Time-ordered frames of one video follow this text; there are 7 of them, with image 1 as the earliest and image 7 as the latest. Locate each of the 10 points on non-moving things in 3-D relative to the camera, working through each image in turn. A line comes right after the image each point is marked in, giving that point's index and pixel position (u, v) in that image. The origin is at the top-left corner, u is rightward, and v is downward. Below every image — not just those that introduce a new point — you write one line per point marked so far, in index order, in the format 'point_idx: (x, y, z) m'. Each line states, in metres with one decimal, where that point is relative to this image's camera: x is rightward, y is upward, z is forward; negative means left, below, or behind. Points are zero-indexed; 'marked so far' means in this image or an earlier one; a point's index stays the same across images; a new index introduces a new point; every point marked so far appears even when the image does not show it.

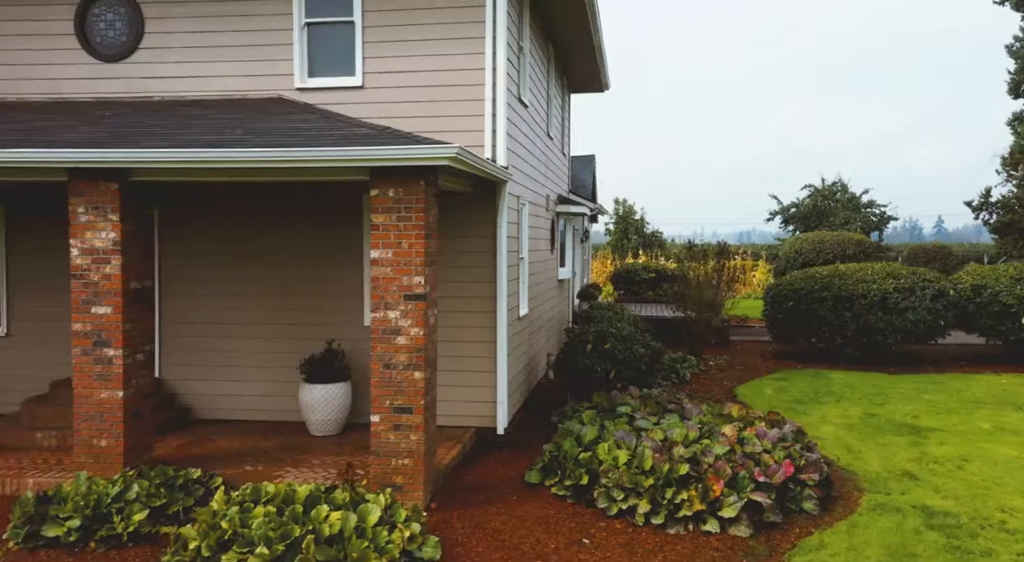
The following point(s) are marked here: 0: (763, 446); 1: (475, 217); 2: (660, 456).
0: (+2.0, -1.3, +6.5) m
1: (-0.4, +0.6, +8.1) m
2: (+1.1, -1.3, +6.2) m
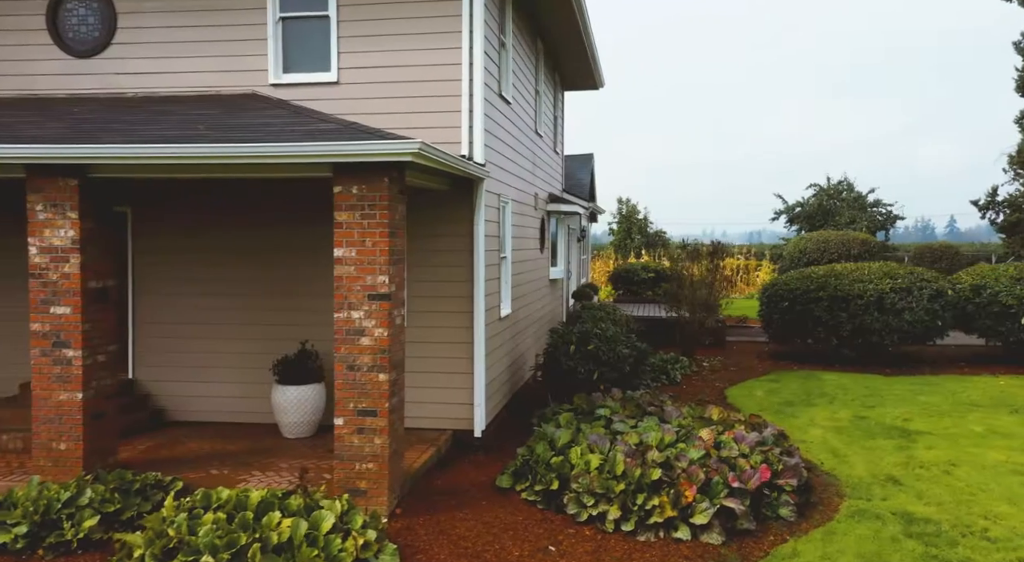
0: (+1.8, -1.3, +6.4) m
1: (-0.6, +0.6, +7.9) m
2: (+0.9, -1.3, +6.1) m
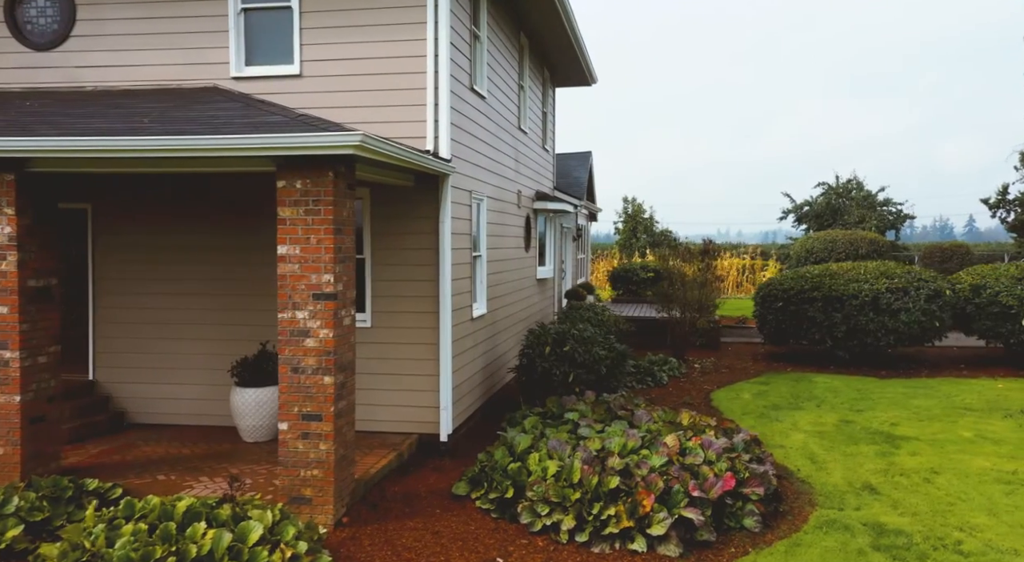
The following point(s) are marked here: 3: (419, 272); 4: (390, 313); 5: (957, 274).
0: (+1.4, -1.3, +6.1) m
1: (-0.9, +0.6, +7.7) m
2: (+0.6, -1.3, +5.8) m
3: (-0.9, +0.1, +7.7) m
4: (-1.1, -0.3, +7.7) m
5: (+7.8, +0.1, +14.4) m
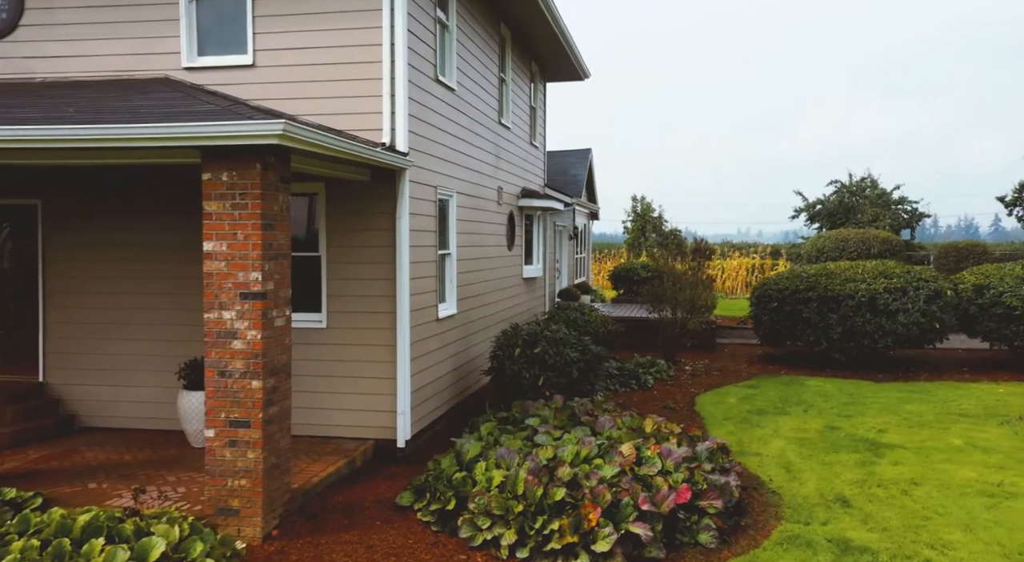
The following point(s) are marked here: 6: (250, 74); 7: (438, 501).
0: (+1.0, -1.3, +5.7) m
1: (-1.3, +0.6, +7.4) m
2: (+0.2, -1.3, +5.5) m
3: (-1.2, +0.1, +7.4) m
4: (-1.5, -0.3, +7.4) m
5: (+7.6, +0.1, +14.0) m
6: (-2.4, +1.9, +7.4) m
7: (-0.5, -1.5, +5.6) m
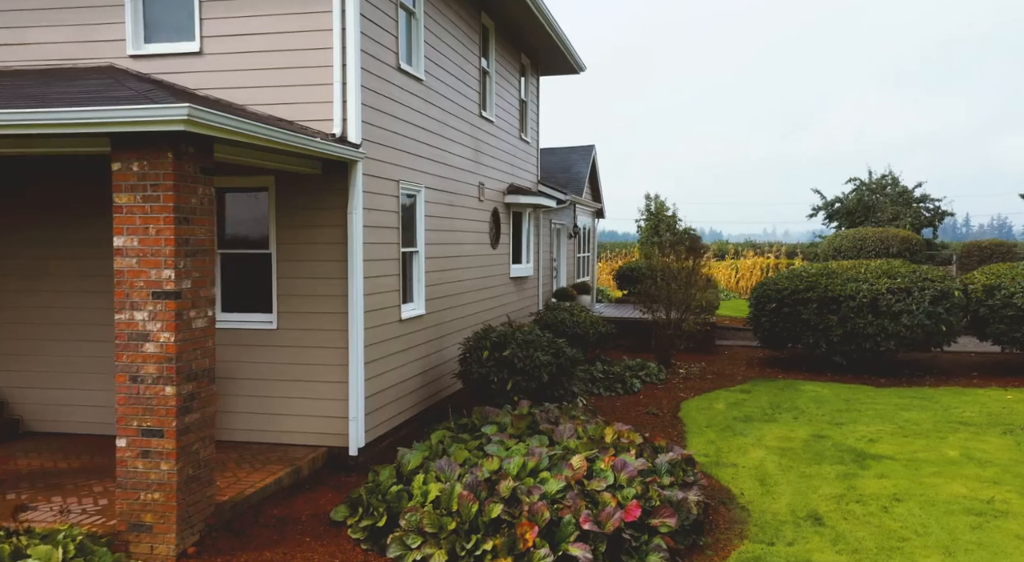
0: (+0.7, -1.3, +5.3) m
1: (-1.6, +0.7, +7.0) m
2: (-0.2, -1.3, +5.0) m
3: (-1.6, +0.1, +7.0) m
4: (-1.8, -0.3, +7.0) m
5: (+7.4, +0.1, +13.3) m
6: (-2.7, +1.9, +7.1) m
7: (-0.9, -1.5, +5.2) m
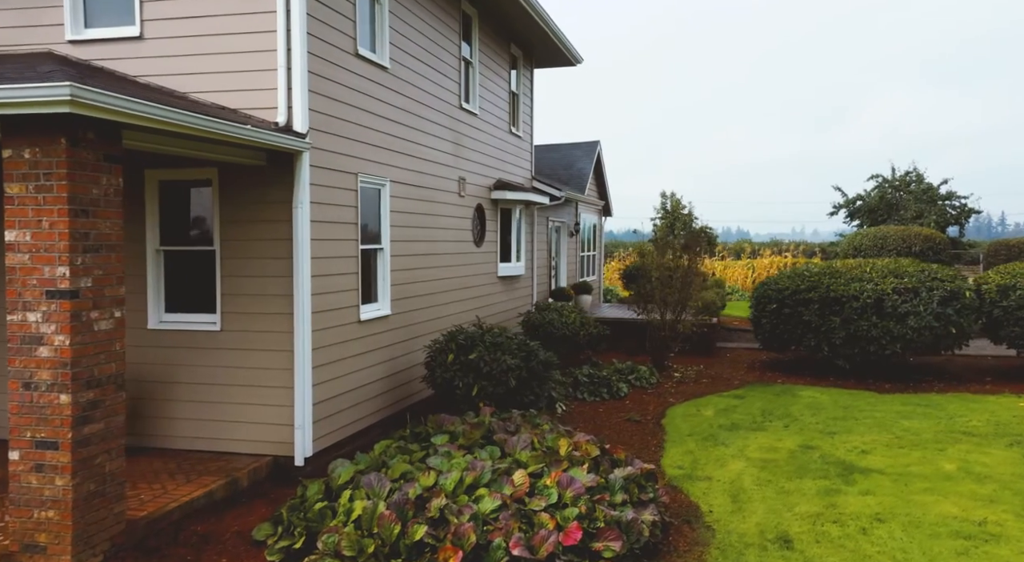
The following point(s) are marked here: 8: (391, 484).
0: (+0.3, -1.3, +4.8) m
1: (-1.9, +0.7, +6.6) m
2: (-0.6, -1.3, +4.6) m
3: (-1.9, +0.1, +6.6) m
4: (-2.2, -0.3, +6.6) m
5: (+7.3, +0.1, +12.7) m
6: (-3.1, +1.9, +6.7) m
7: (-1.3, -1.5, +4.8) m
8: (-0.7, -1.2, +5.0) m
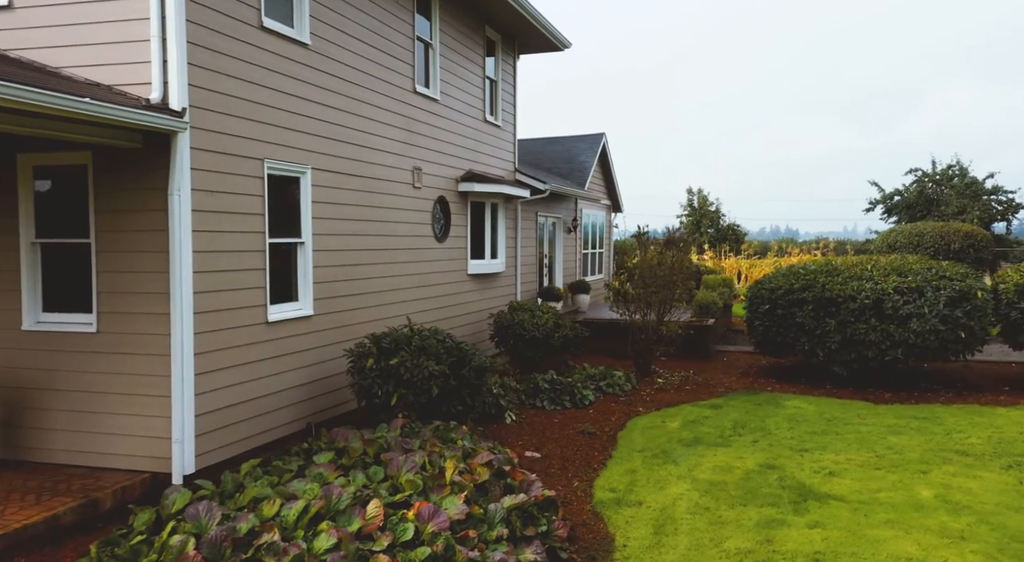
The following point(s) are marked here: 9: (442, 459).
0: (-0.5, -1.3, +4.0) m
1: (-2.6, +0.7, +5.9) m
2: (-1.4, -1.3, +3.9) m
3: (-2.6, +0.1, +5.9) m
4: (-2.9, -0.2, +6.0) m
5: (+6.9, +0.1, +11.6) m
6: (-3.7, +1.9, +6.1) m
7: (-2.1, -1.5, +4.1) m
8: (-1.5, -1.2, +4.3) m
9: (-0.4, -1.2, +5.3) m
